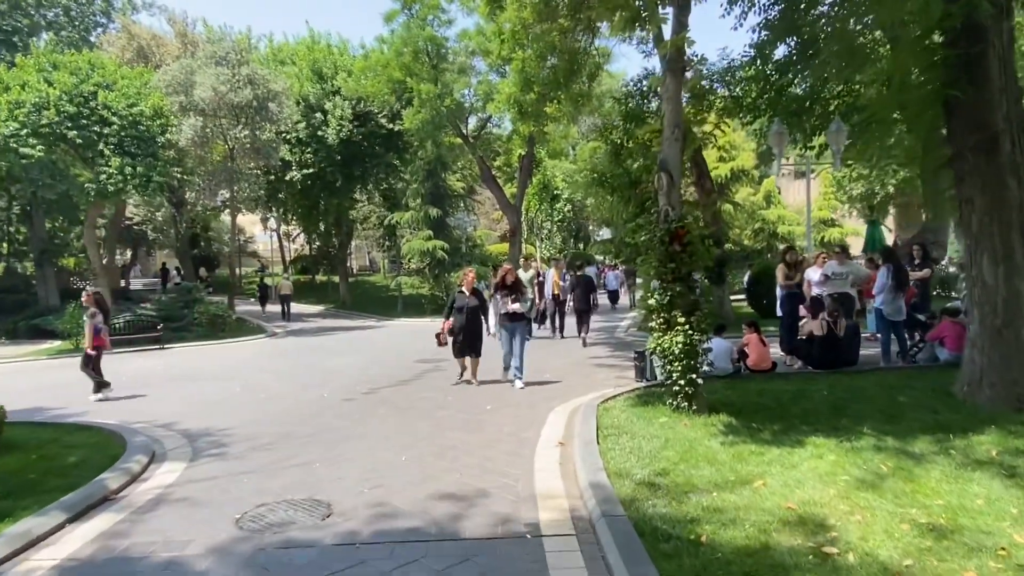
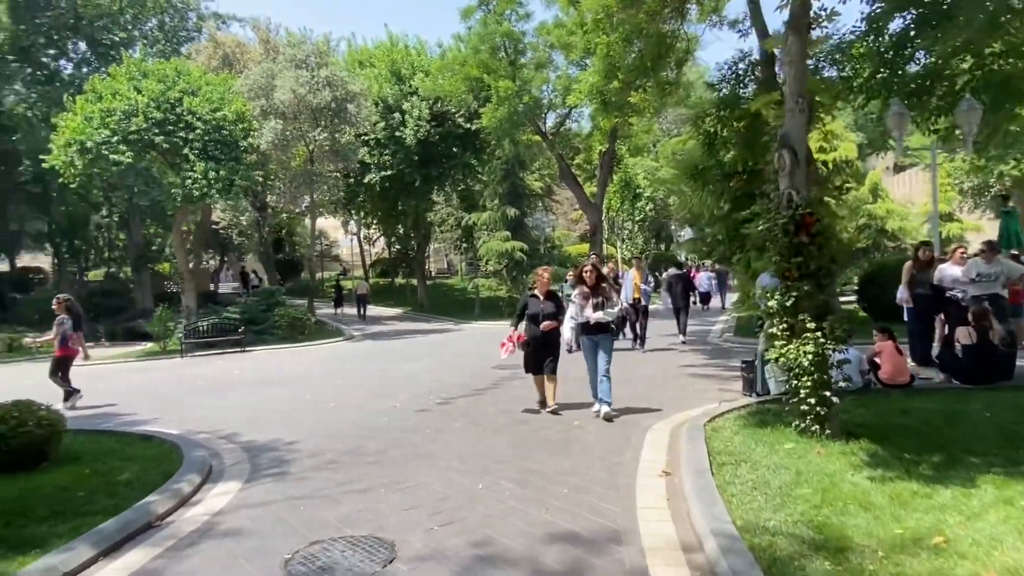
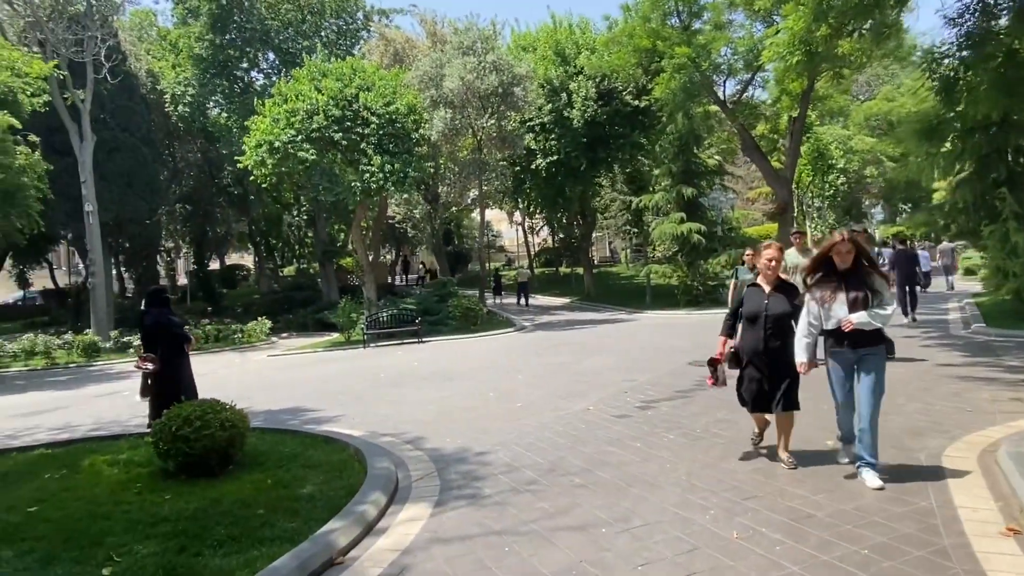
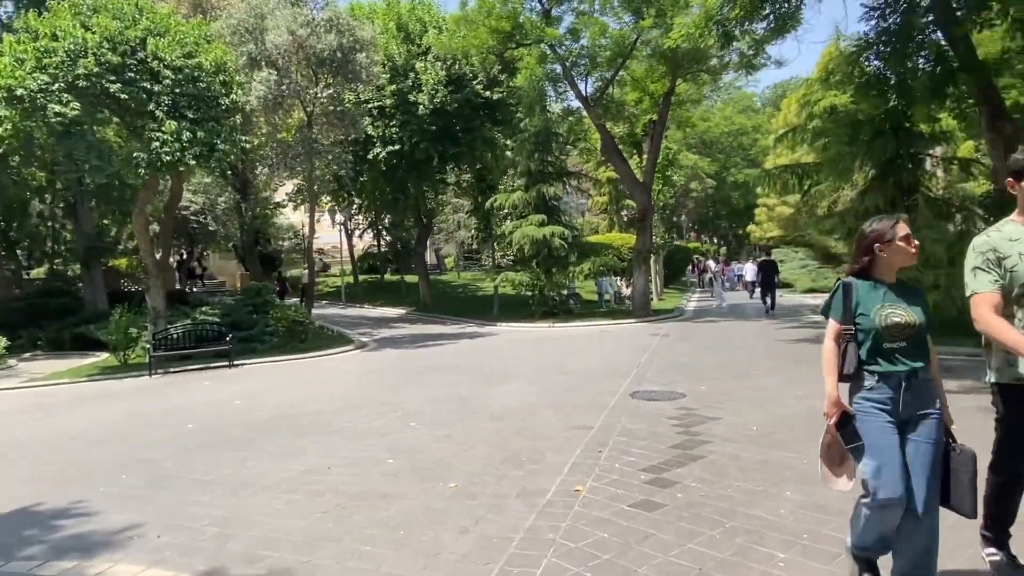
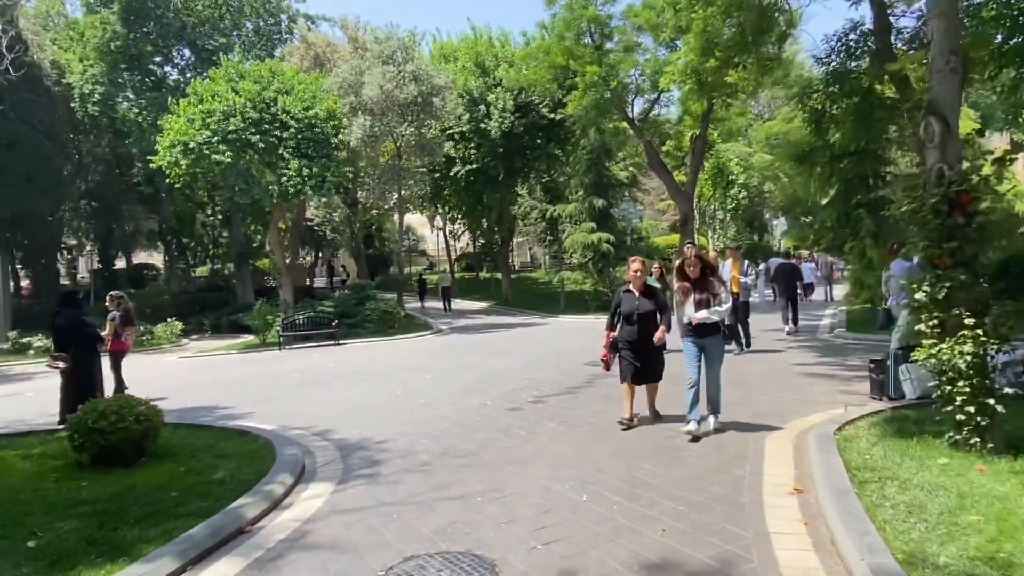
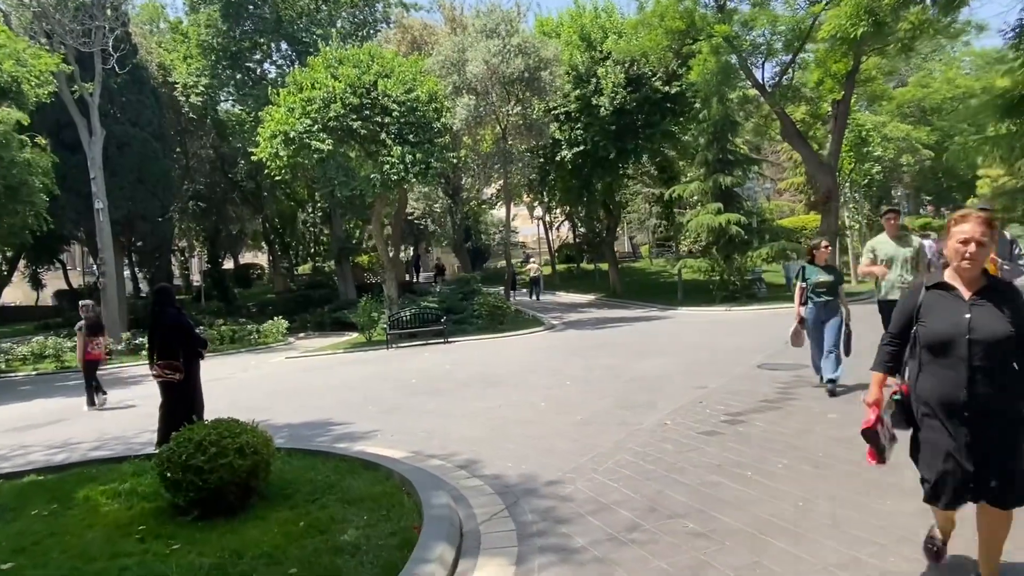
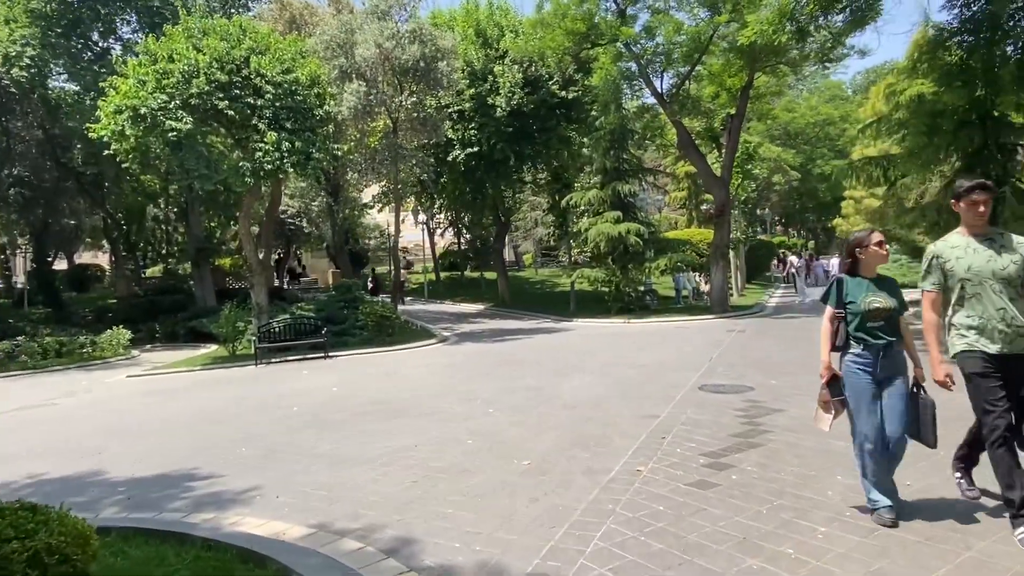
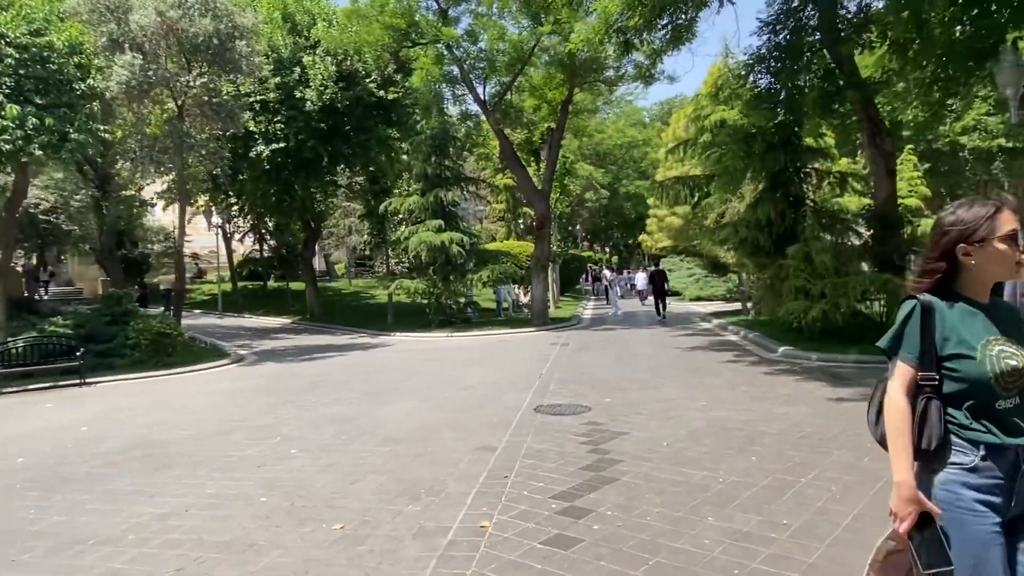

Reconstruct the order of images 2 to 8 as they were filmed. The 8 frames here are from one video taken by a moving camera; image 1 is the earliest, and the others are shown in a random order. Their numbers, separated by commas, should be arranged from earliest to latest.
2, 5, 3, 6, 7, 4, 8
